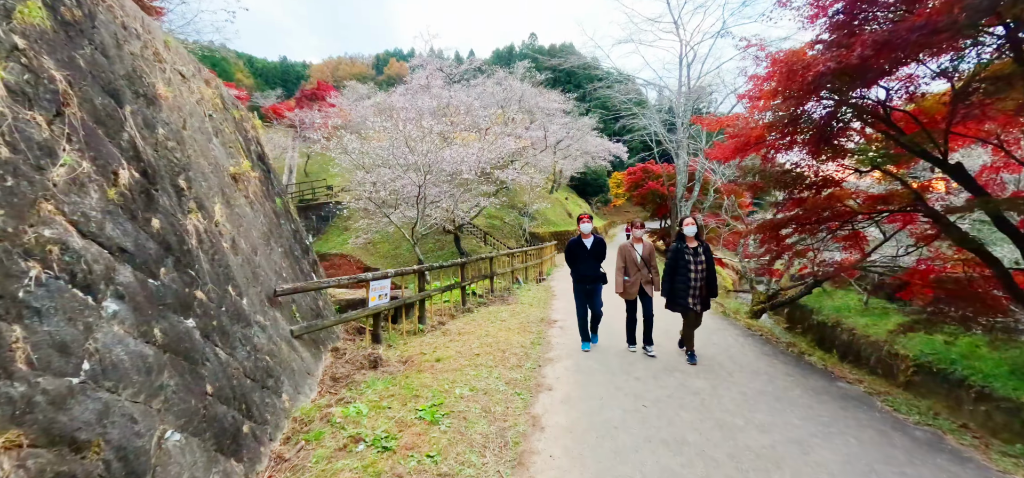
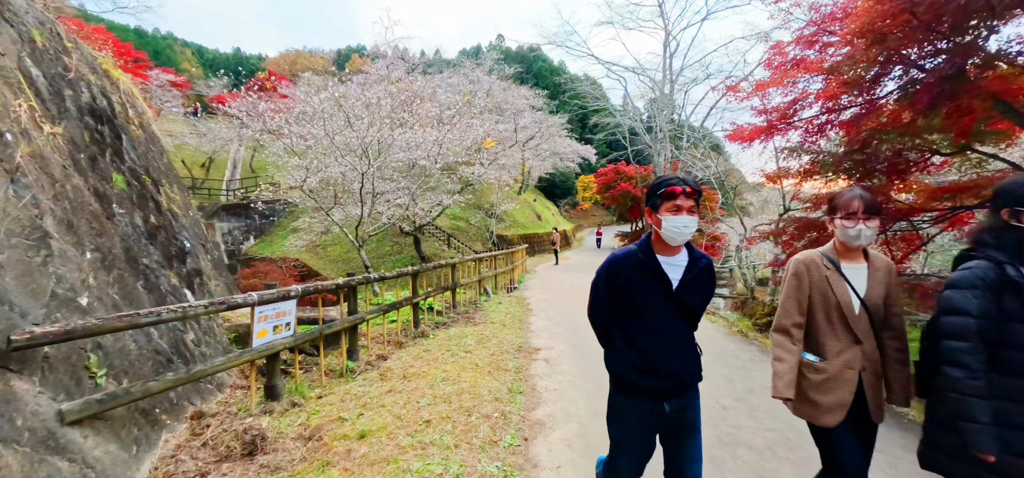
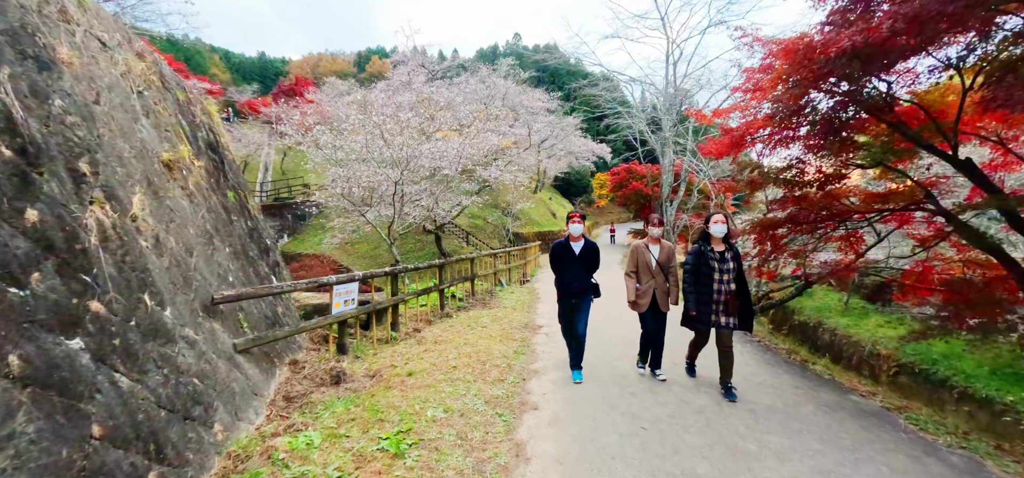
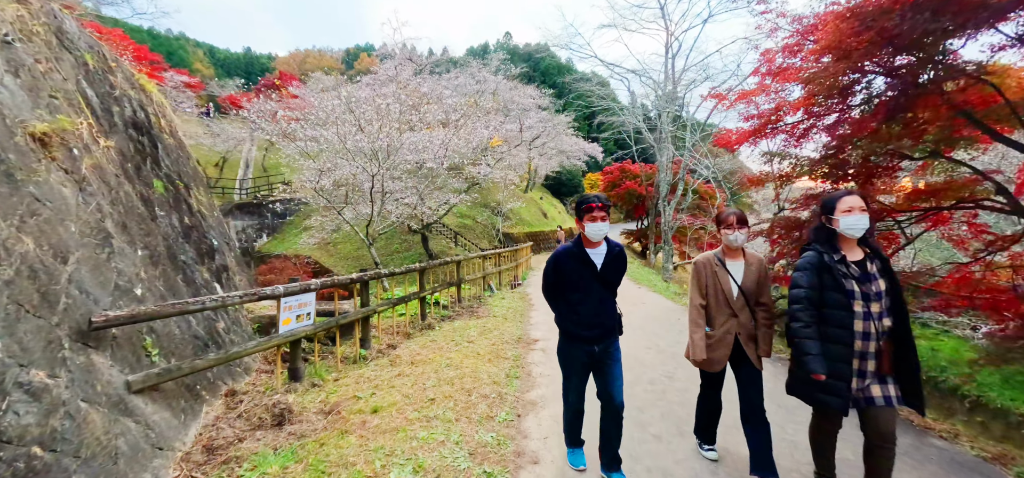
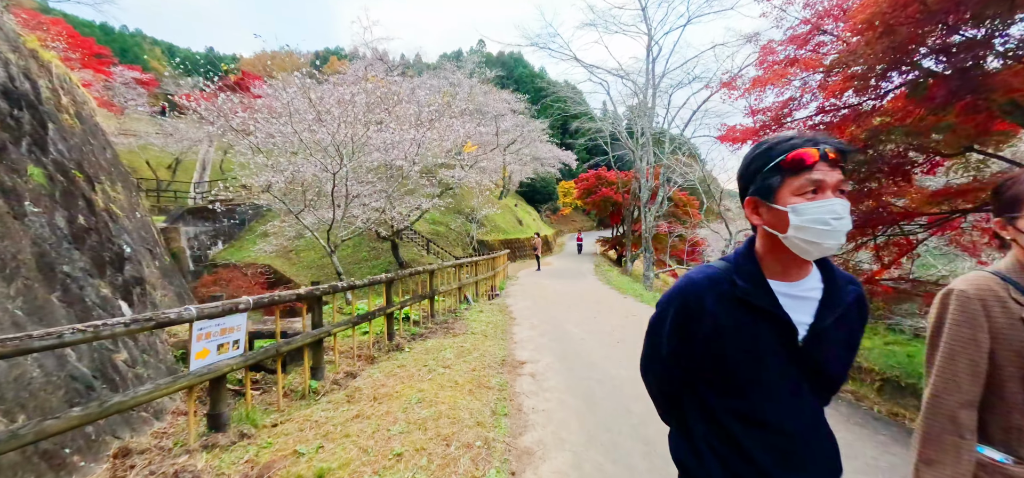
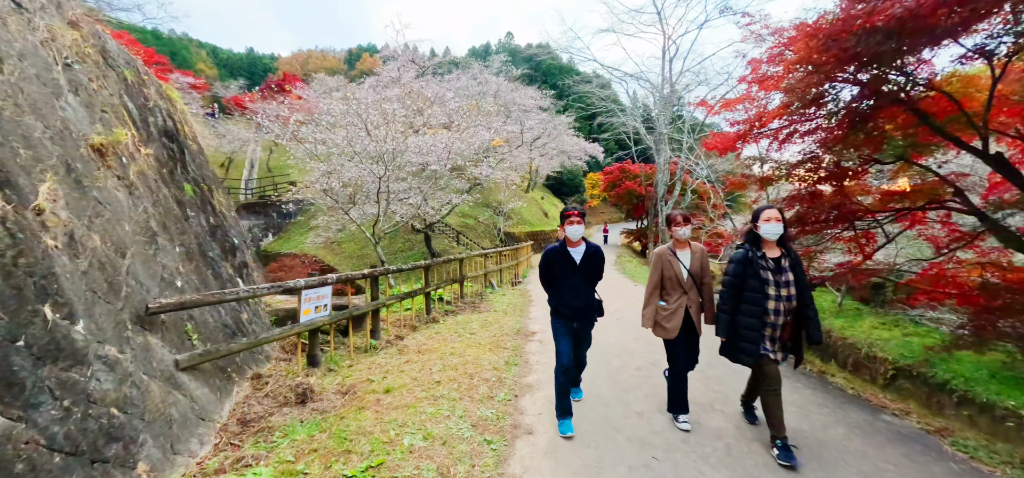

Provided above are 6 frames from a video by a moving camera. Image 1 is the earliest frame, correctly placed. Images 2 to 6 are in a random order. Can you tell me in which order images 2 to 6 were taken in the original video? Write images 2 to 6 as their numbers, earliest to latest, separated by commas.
3, 6, 4, 2, 5
